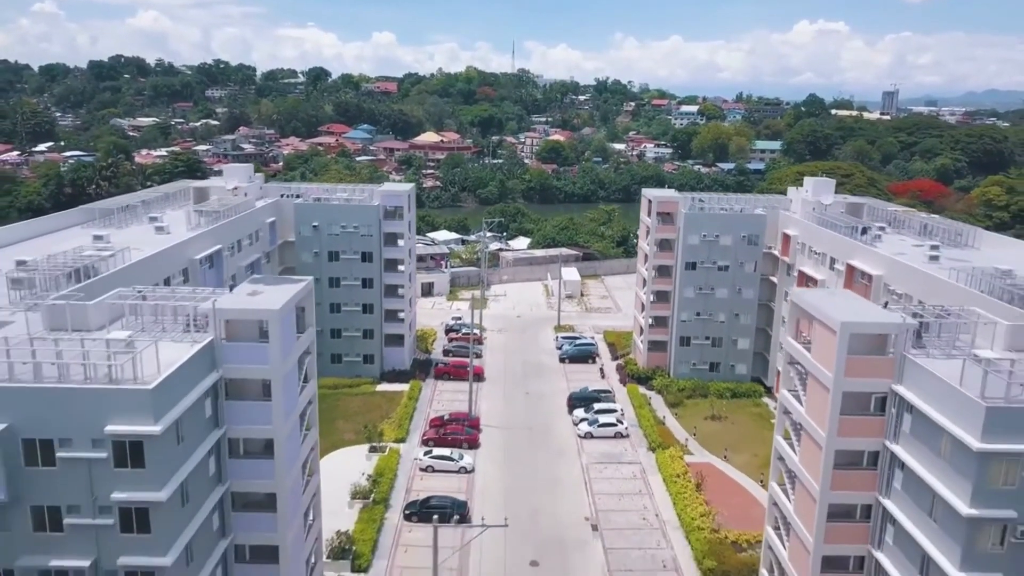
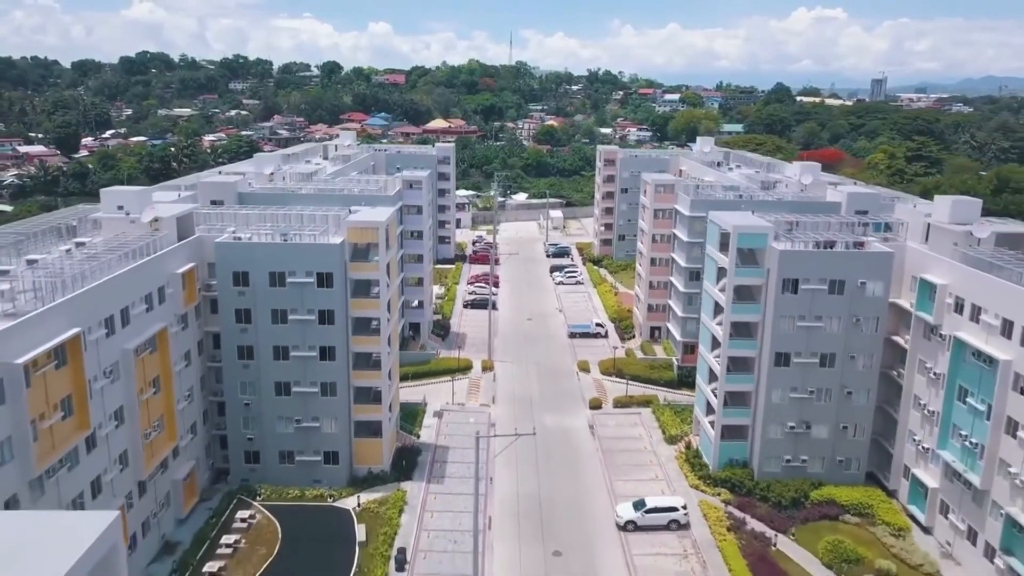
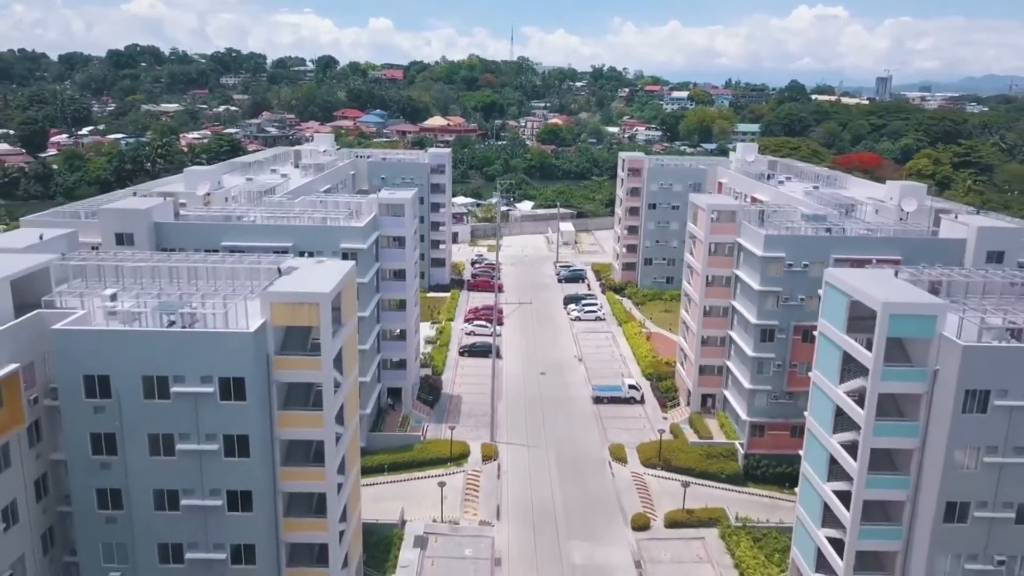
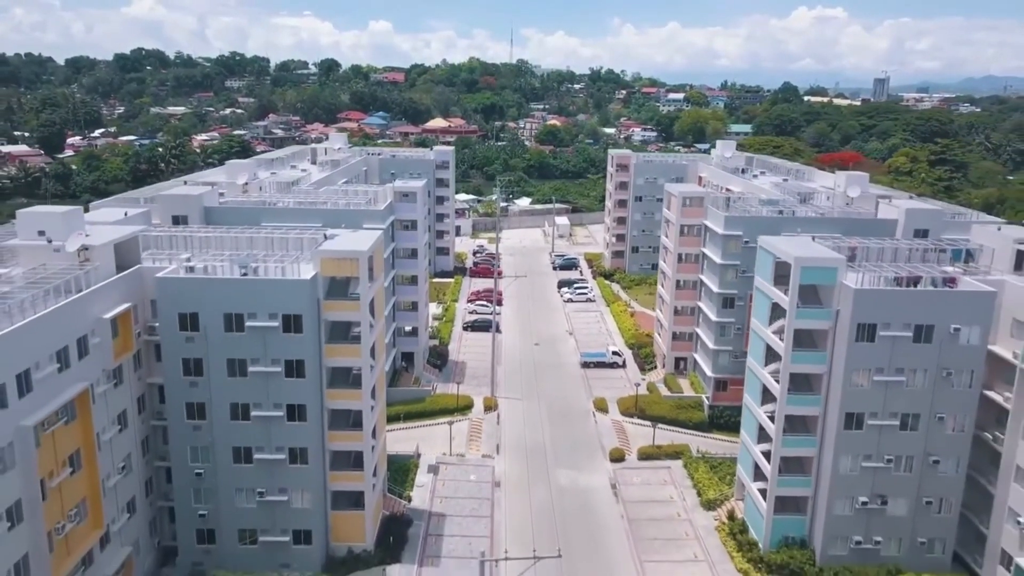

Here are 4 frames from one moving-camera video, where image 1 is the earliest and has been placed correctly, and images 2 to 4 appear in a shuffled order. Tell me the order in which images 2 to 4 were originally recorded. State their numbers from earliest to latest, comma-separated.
3, 4, 2
